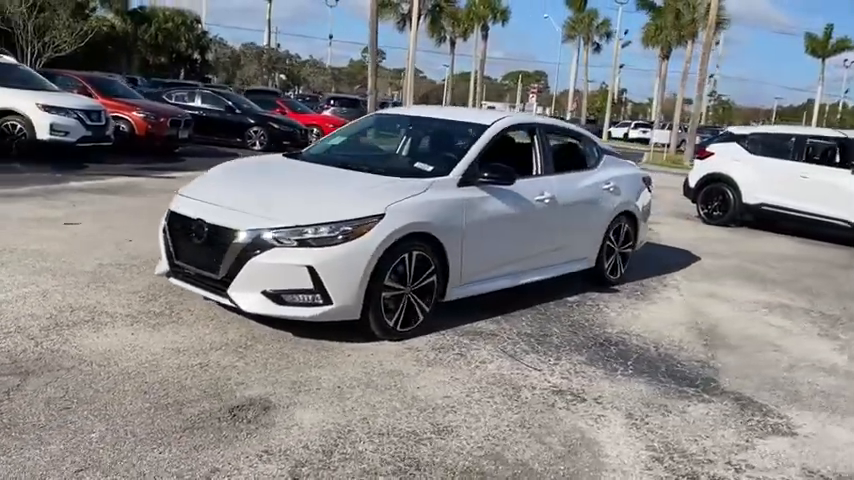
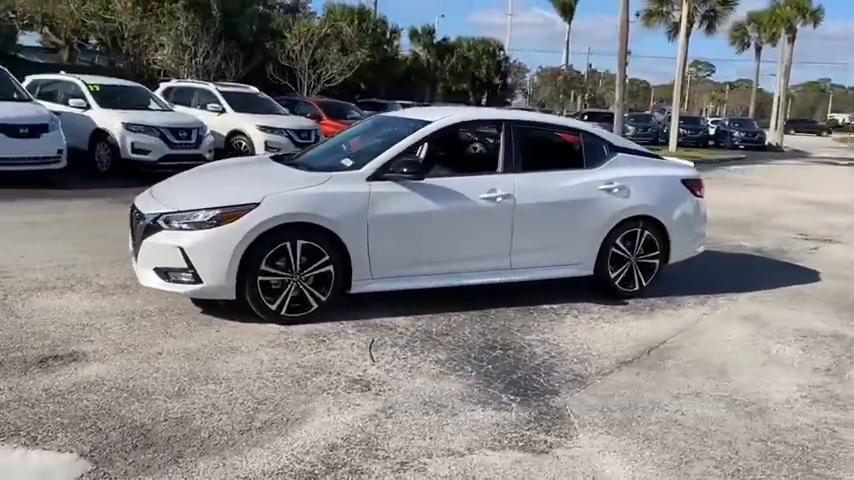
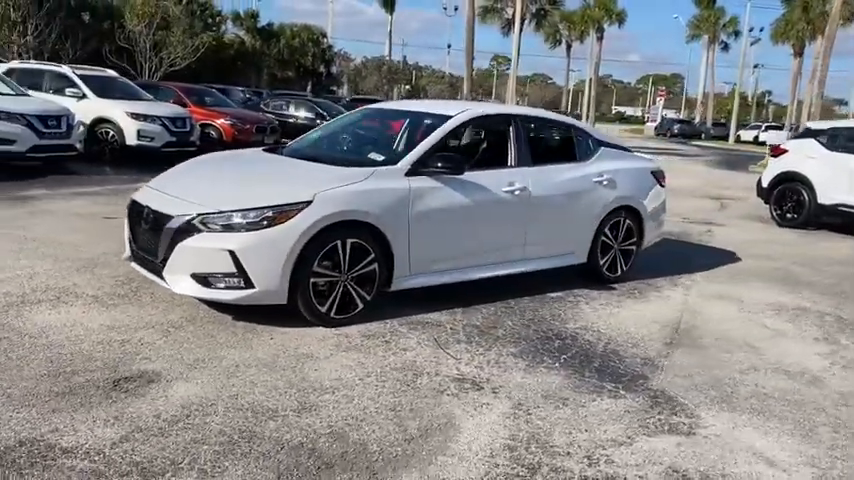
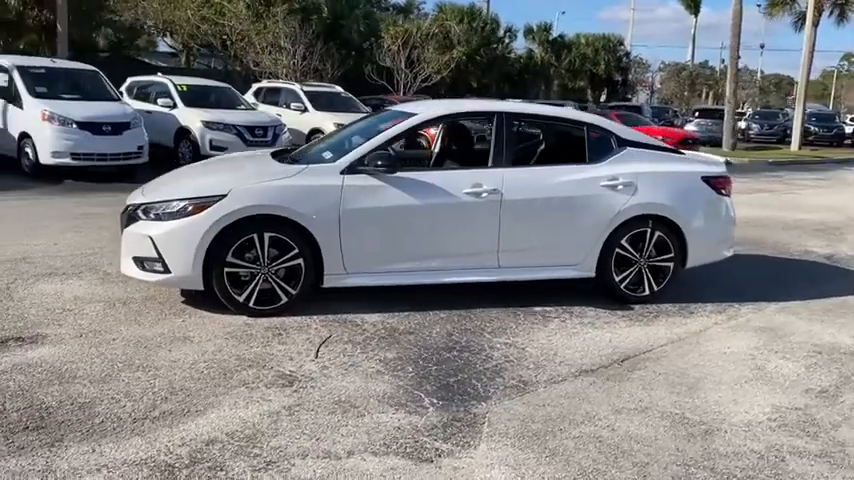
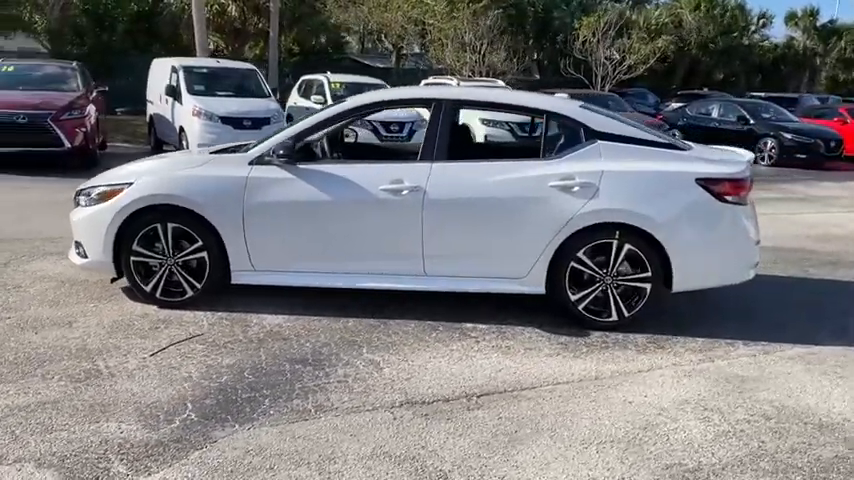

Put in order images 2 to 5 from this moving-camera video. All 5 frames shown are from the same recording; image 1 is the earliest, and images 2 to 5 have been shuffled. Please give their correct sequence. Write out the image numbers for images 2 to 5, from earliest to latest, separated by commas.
3, 2, 4, 5
